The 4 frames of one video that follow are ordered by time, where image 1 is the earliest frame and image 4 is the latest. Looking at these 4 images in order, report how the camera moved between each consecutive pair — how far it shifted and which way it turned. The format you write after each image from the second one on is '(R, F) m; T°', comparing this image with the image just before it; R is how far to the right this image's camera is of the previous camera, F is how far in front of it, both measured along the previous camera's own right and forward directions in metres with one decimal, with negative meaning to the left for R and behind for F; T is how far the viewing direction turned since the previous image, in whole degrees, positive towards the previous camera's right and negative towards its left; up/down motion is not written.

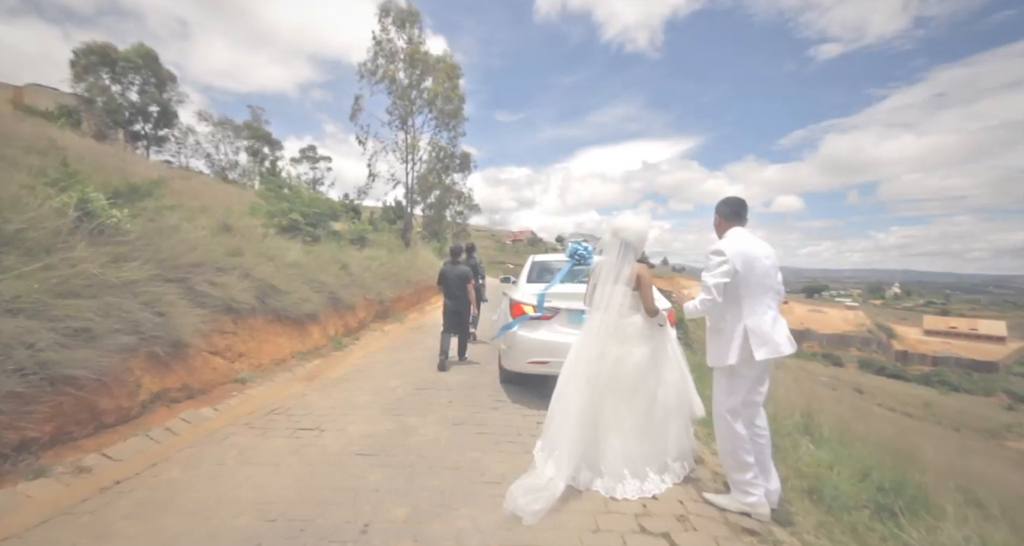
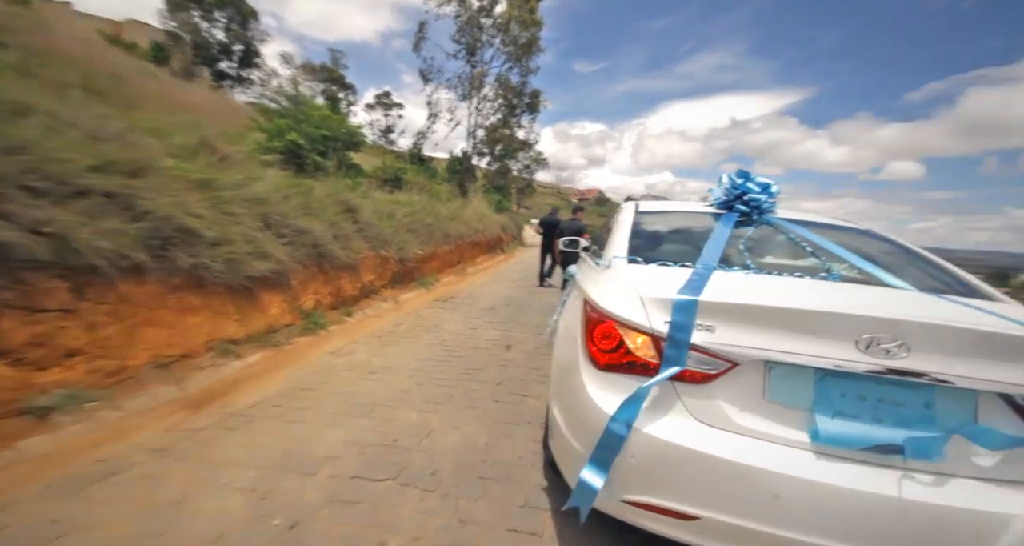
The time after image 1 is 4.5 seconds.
(-0.1, +3.1) m; -8°
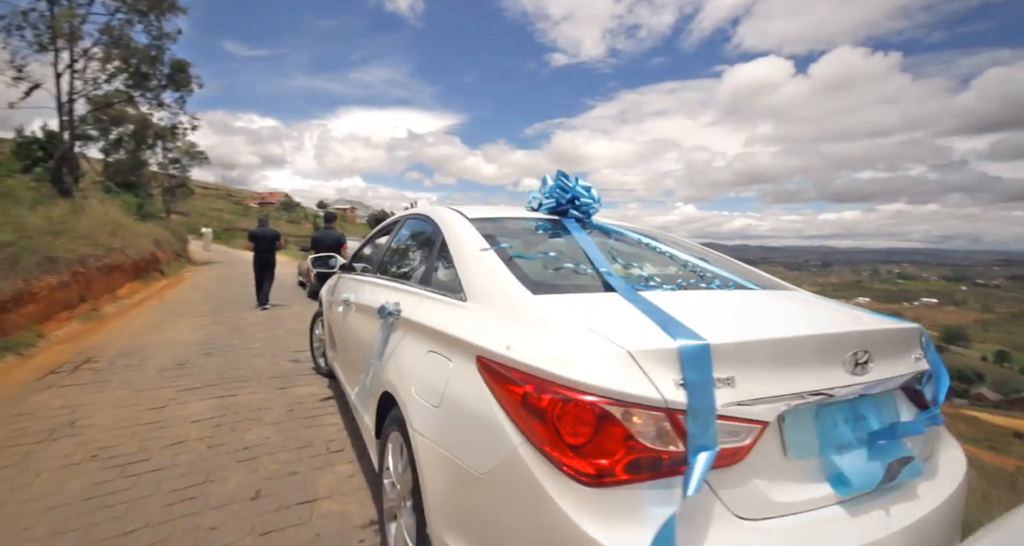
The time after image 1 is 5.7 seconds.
(-0.5, +1.2) m; +38°
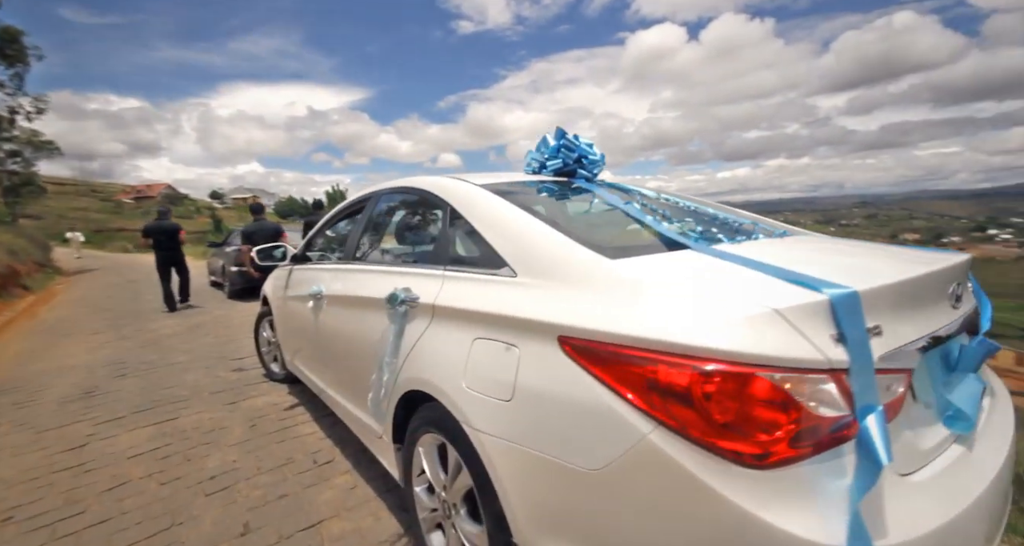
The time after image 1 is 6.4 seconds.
(-0.5, +0.3) m; +10°
